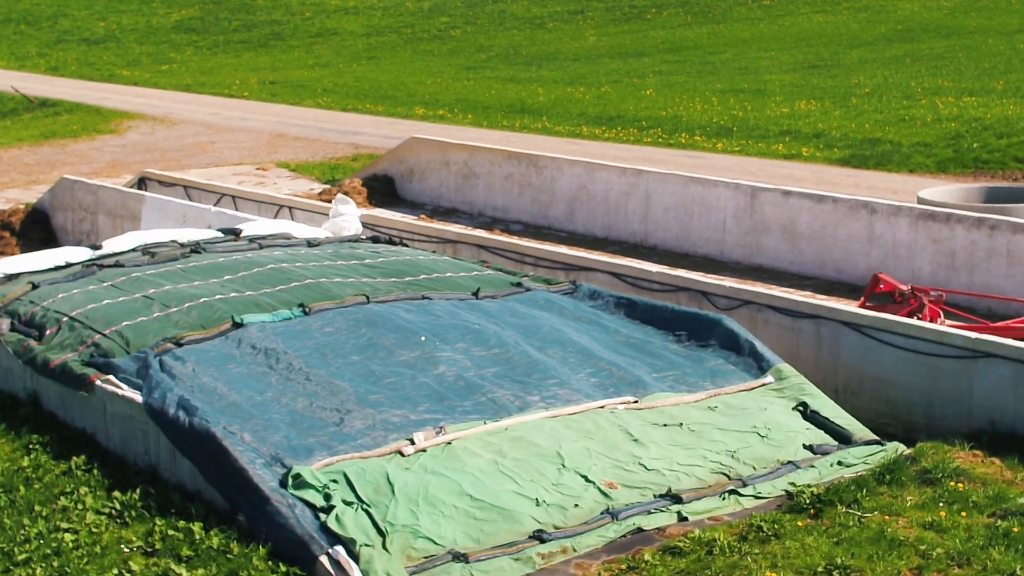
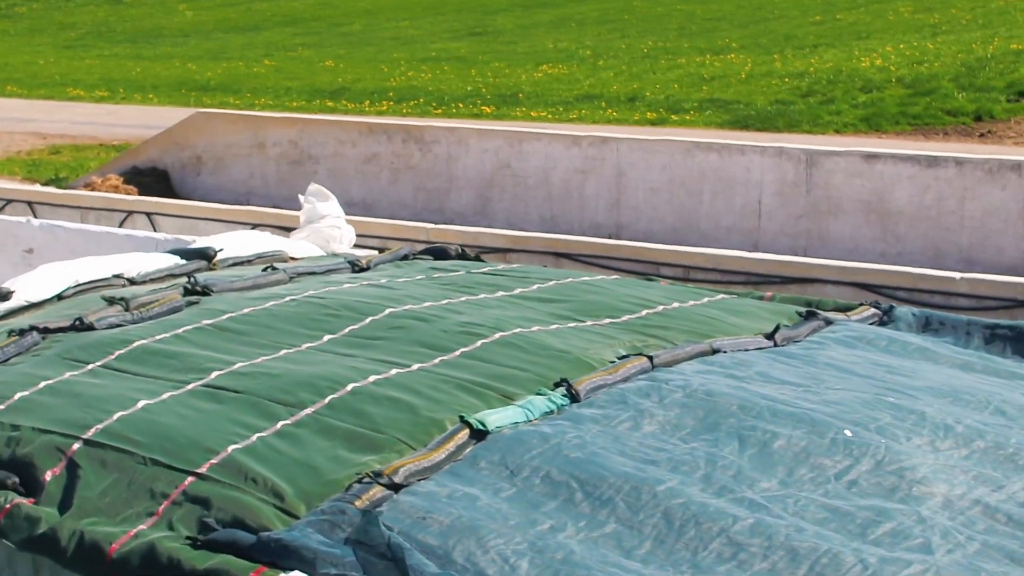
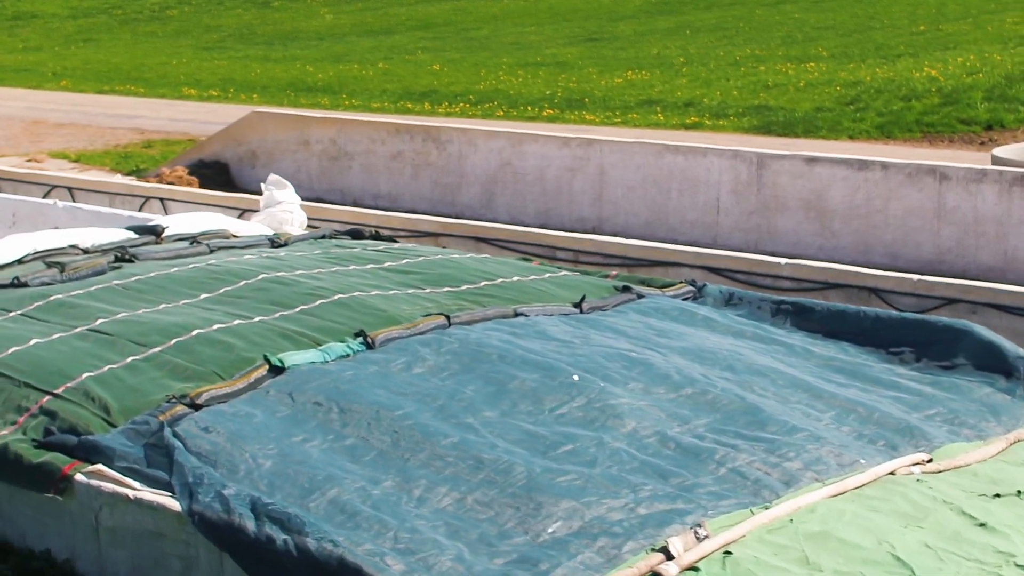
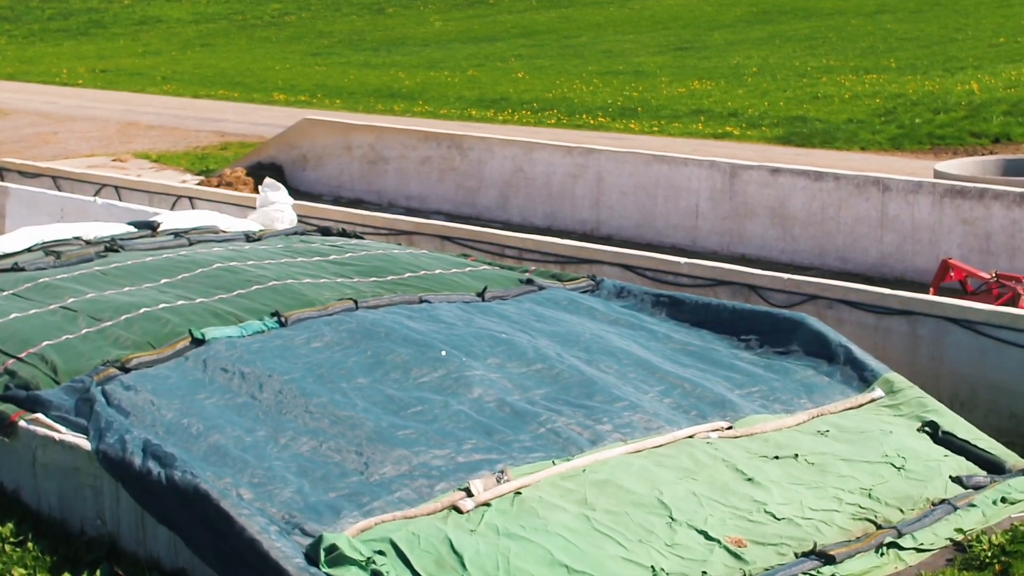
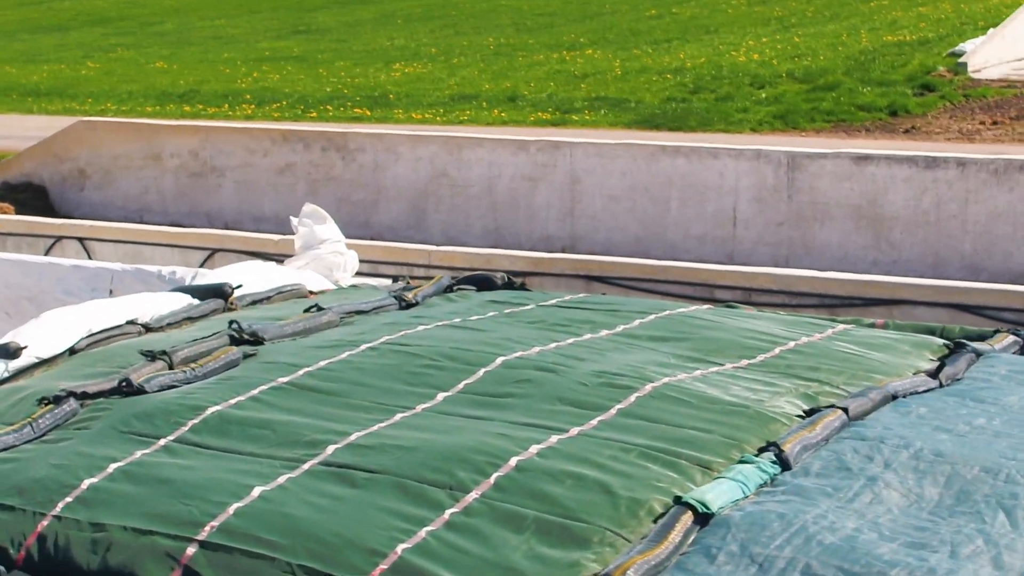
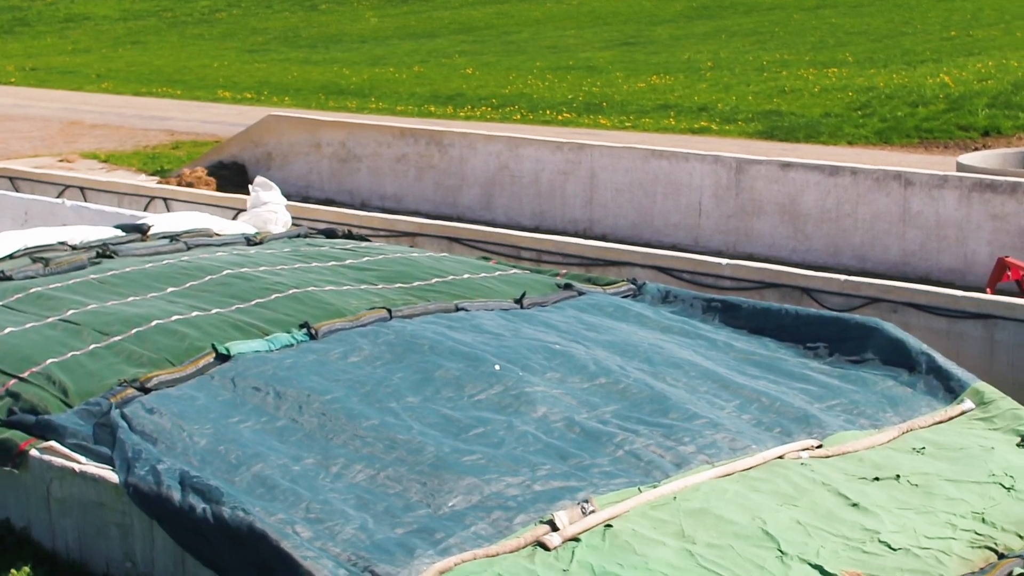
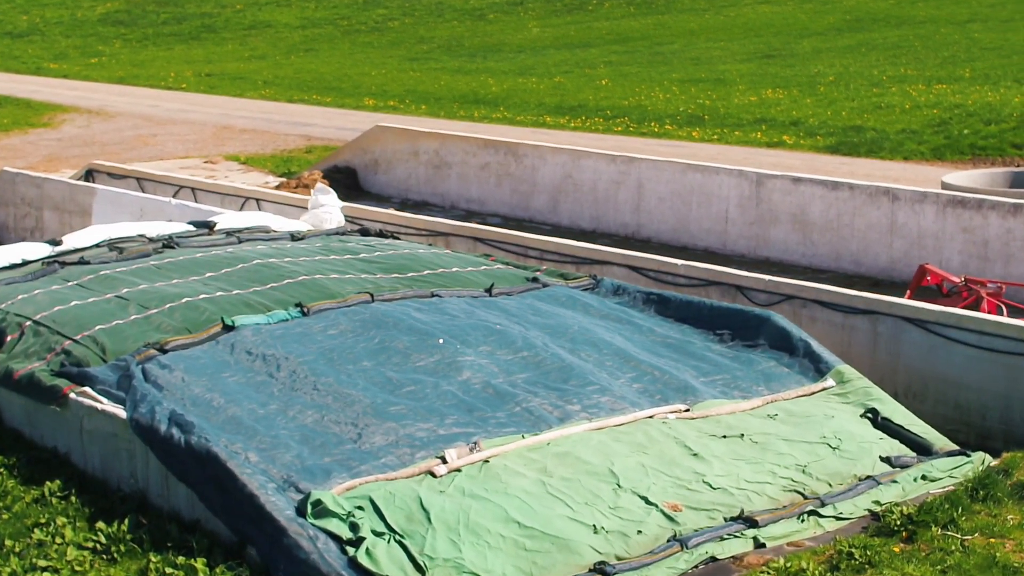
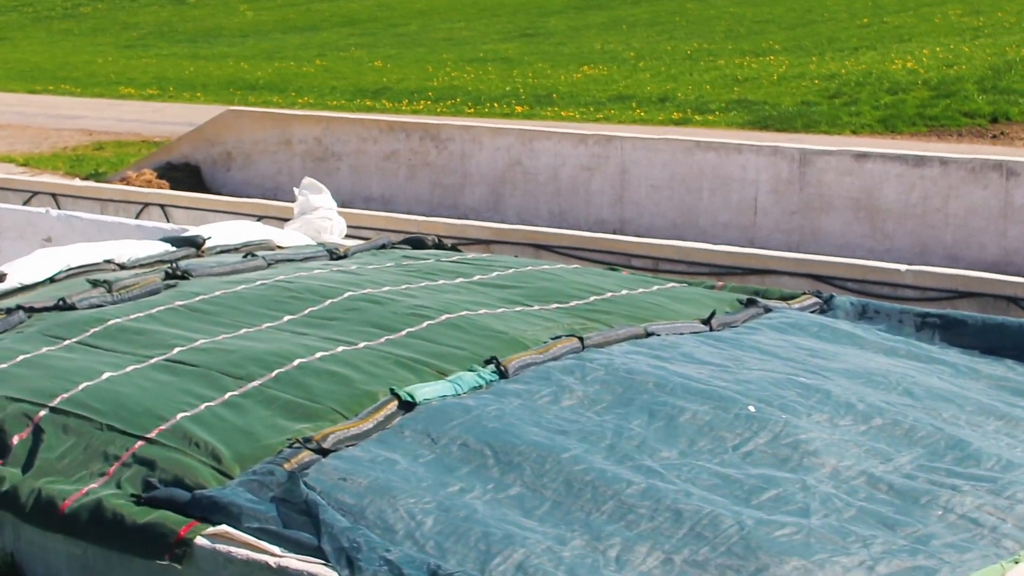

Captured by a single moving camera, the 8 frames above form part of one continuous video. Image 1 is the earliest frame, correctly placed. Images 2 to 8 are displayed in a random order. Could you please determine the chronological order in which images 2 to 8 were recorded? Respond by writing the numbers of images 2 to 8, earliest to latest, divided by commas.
7, 4, 6, 3, 8, 2, 5
